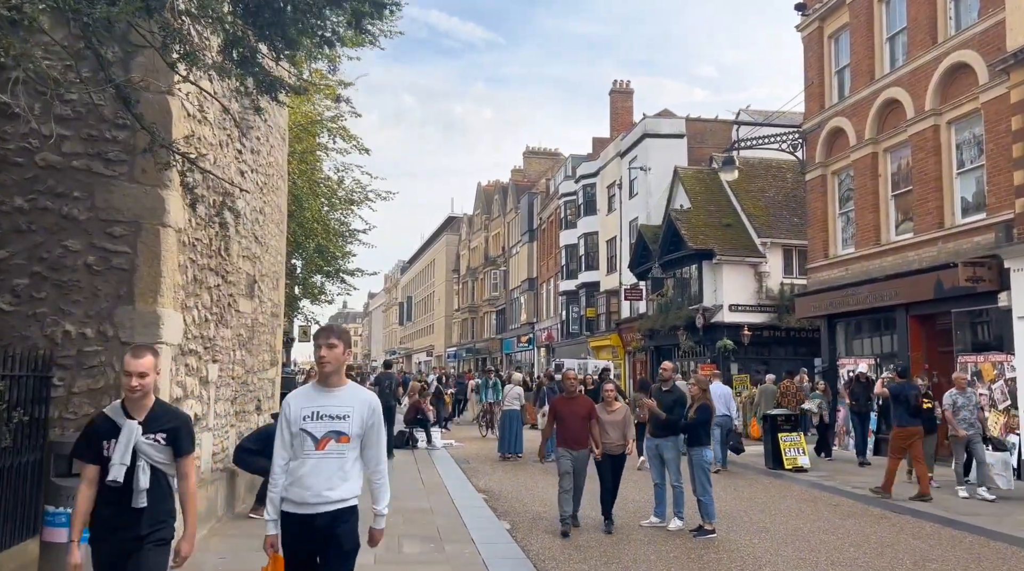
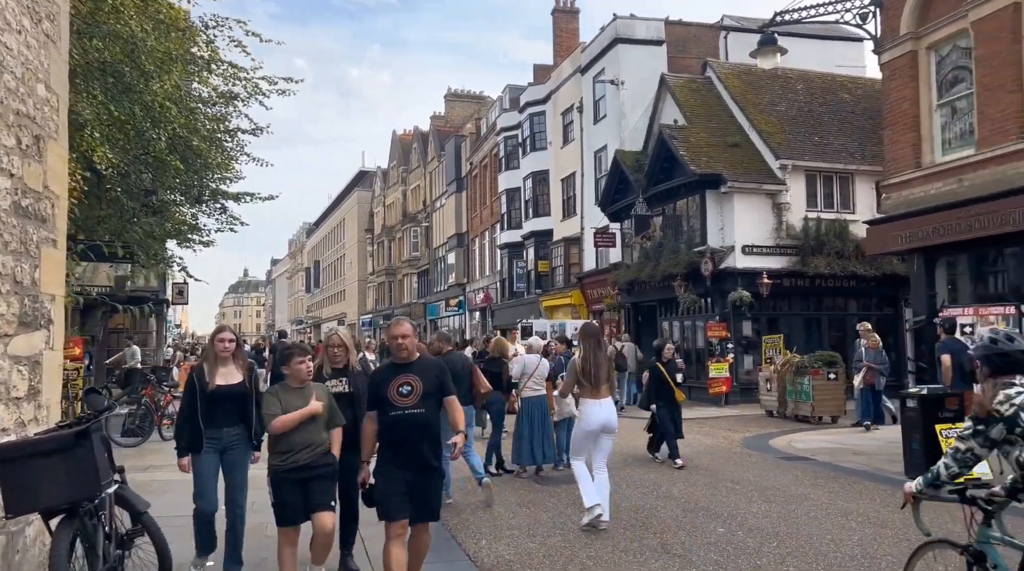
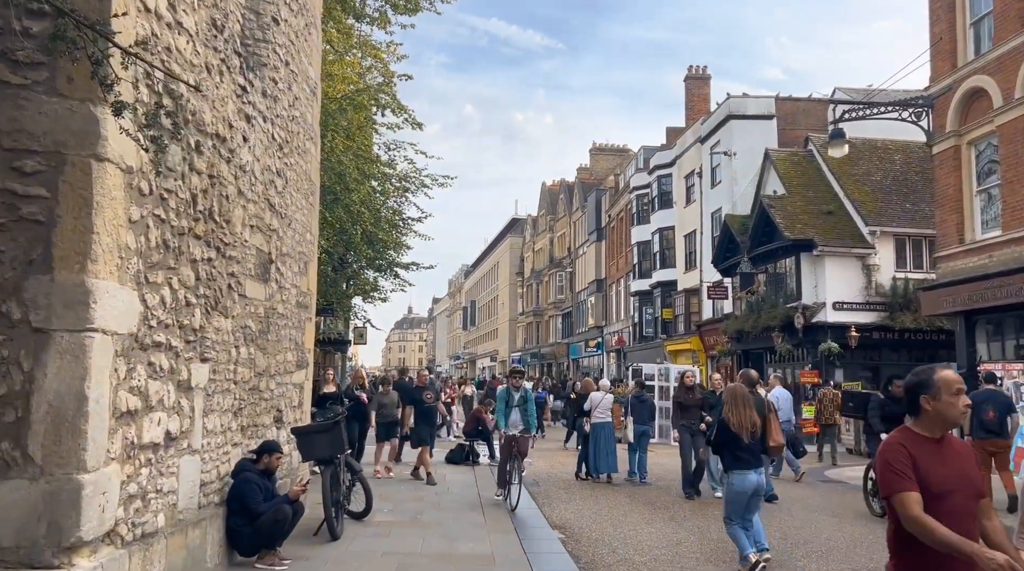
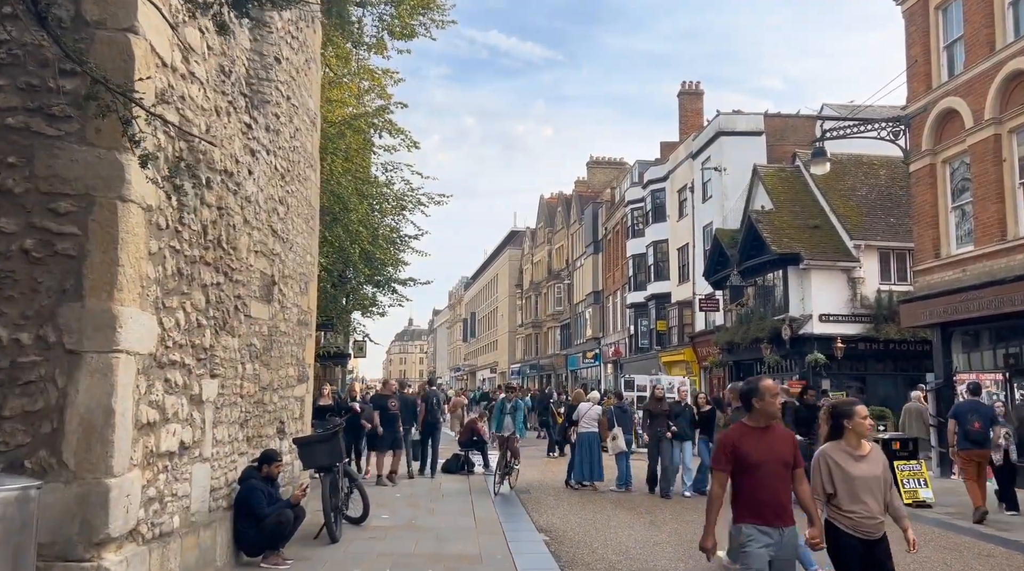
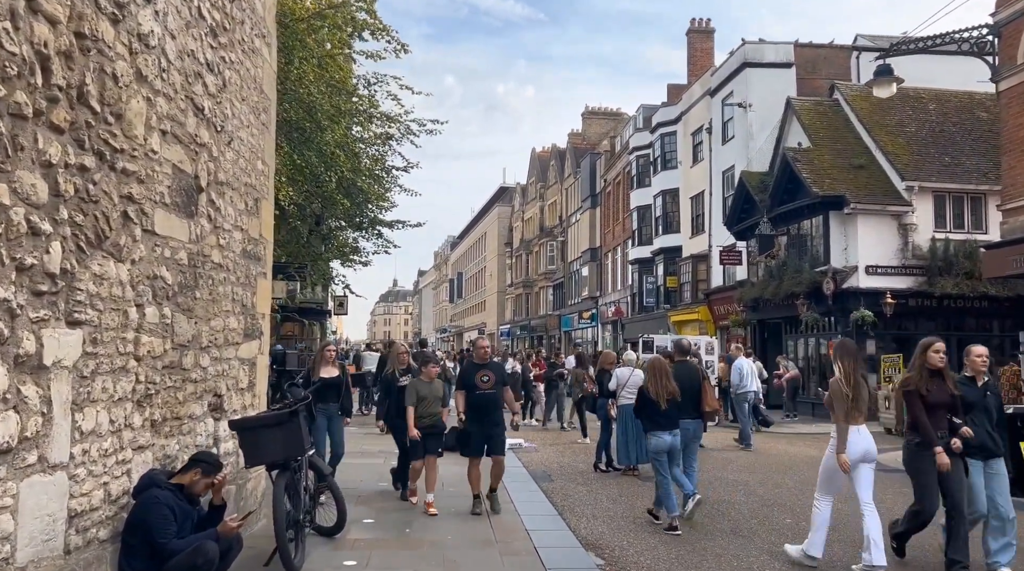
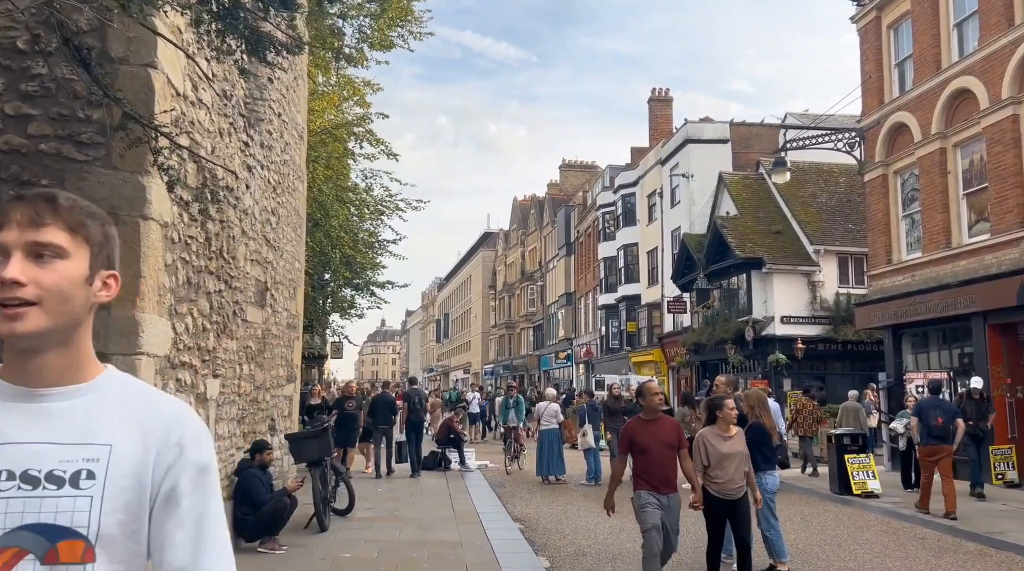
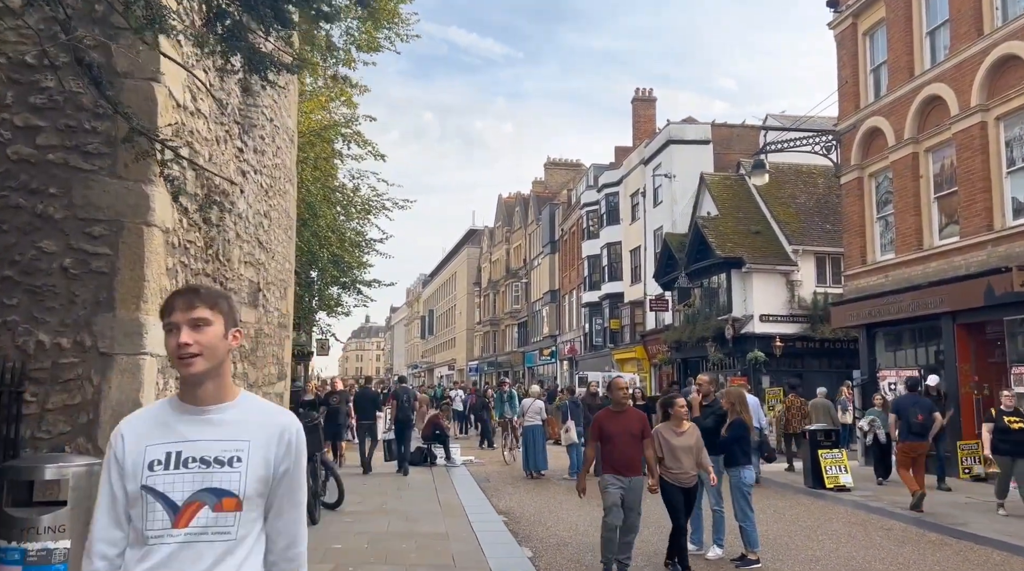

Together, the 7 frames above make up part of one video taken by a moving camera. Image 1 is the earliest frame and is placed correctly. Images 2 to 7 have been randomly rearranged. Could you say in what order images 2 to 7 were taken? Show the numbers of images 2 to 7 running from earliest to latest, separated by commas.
7, 6, 4, 3, 5, 2
